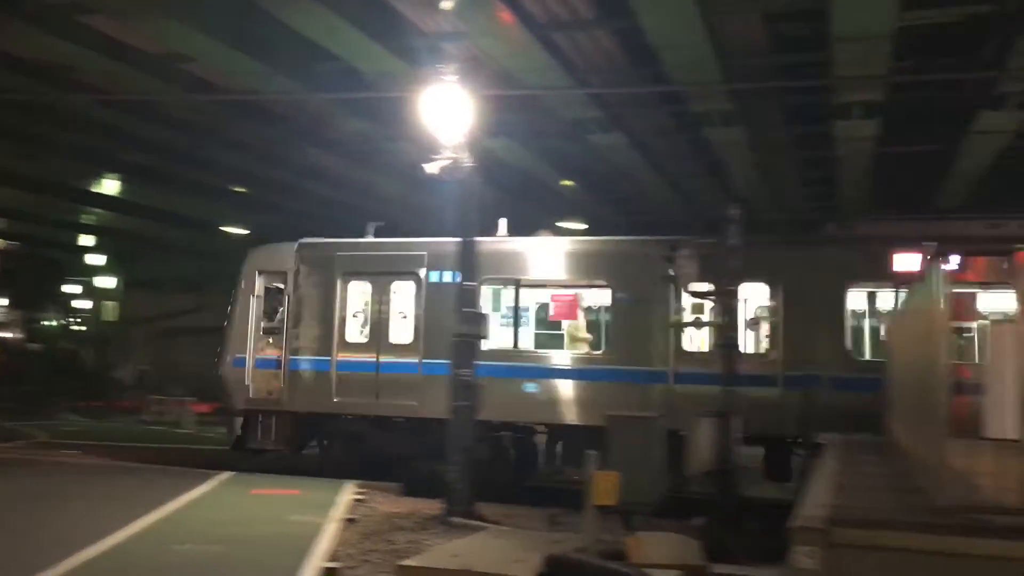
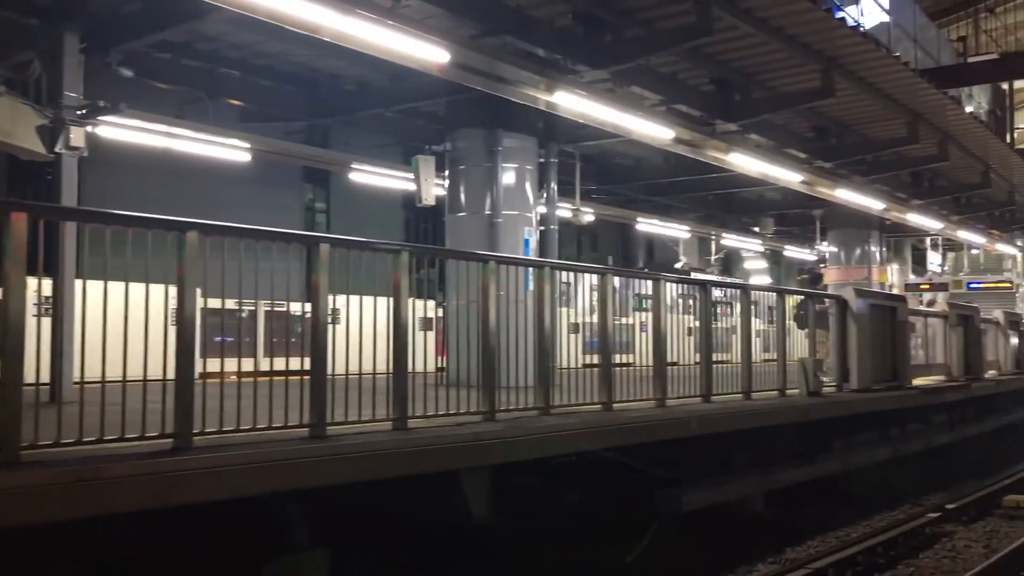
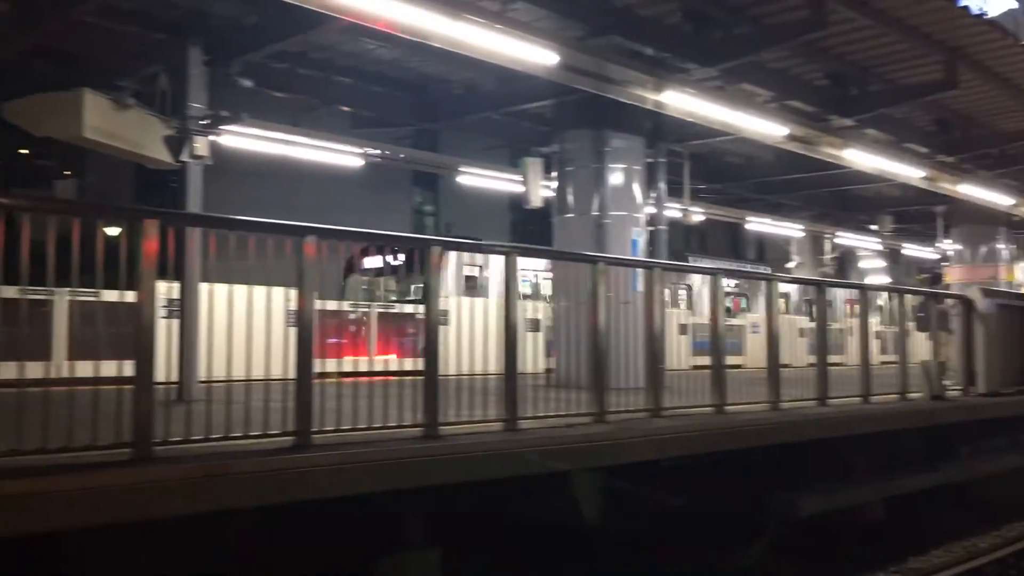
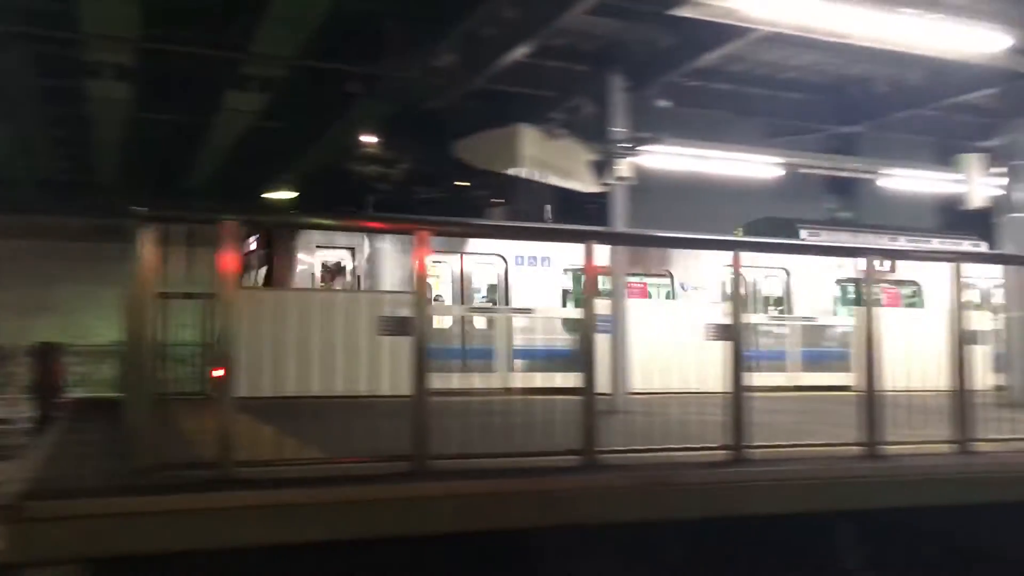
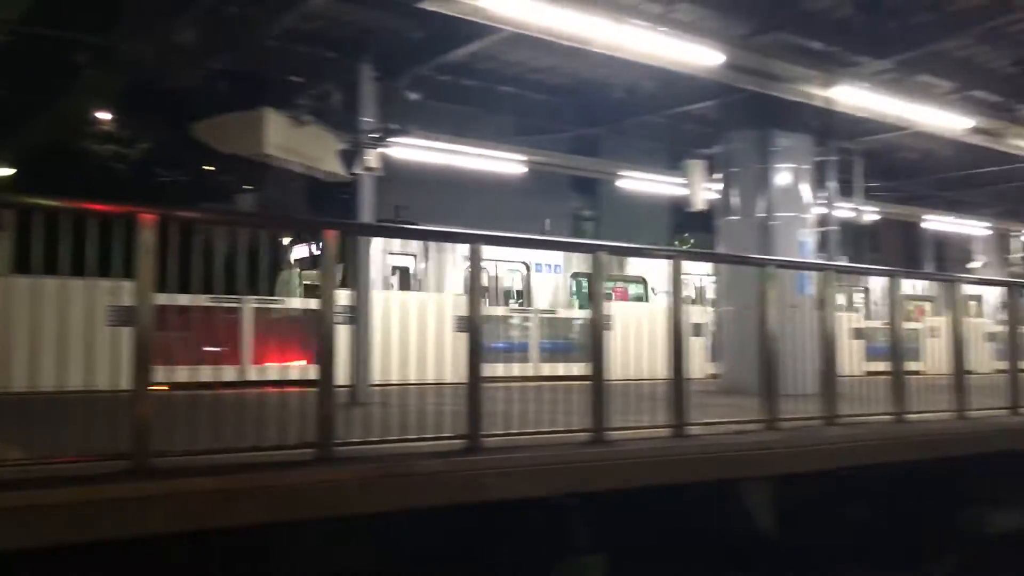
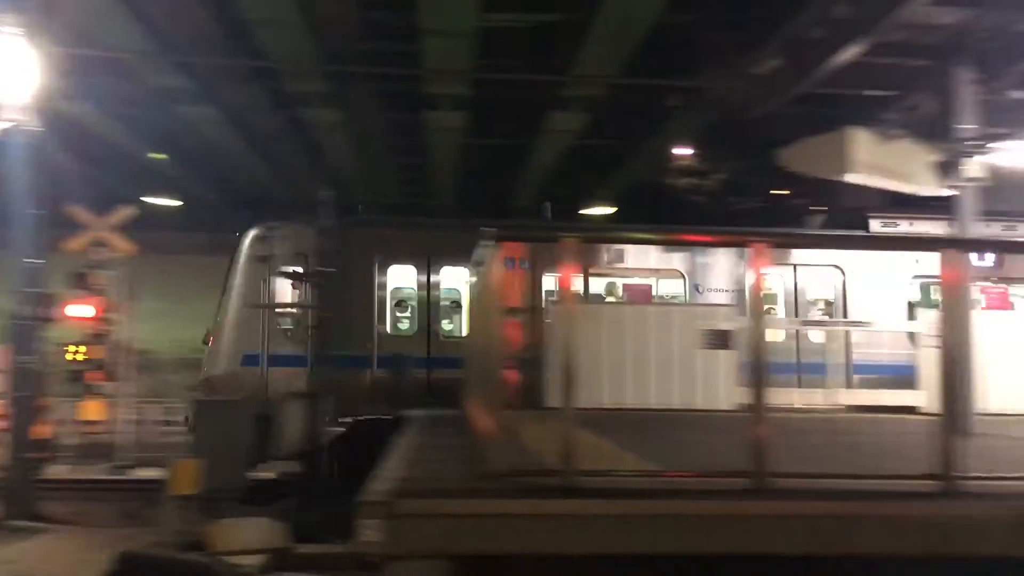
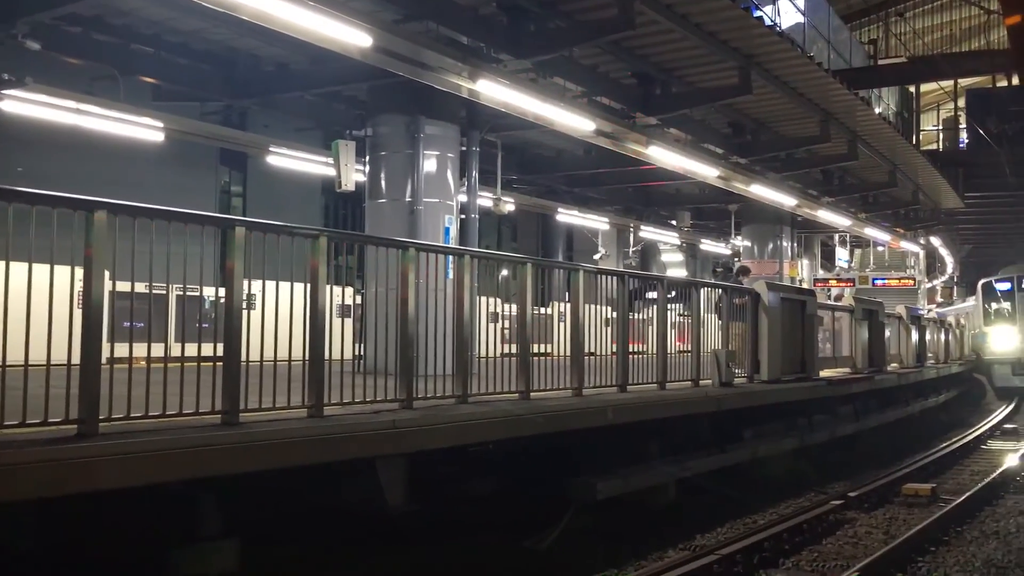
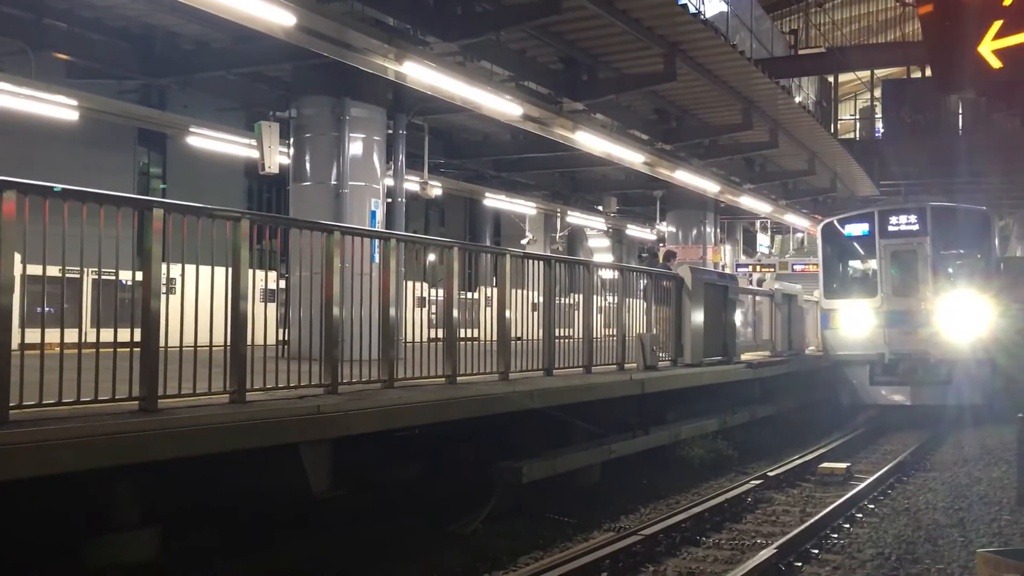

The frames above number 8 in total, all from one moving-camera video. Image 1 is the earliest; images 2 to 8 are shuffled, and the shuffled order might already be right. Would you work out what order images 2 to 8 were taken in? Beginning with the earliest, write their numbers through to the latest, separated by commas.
6, 4, 5, 3, 2, 7, 8
